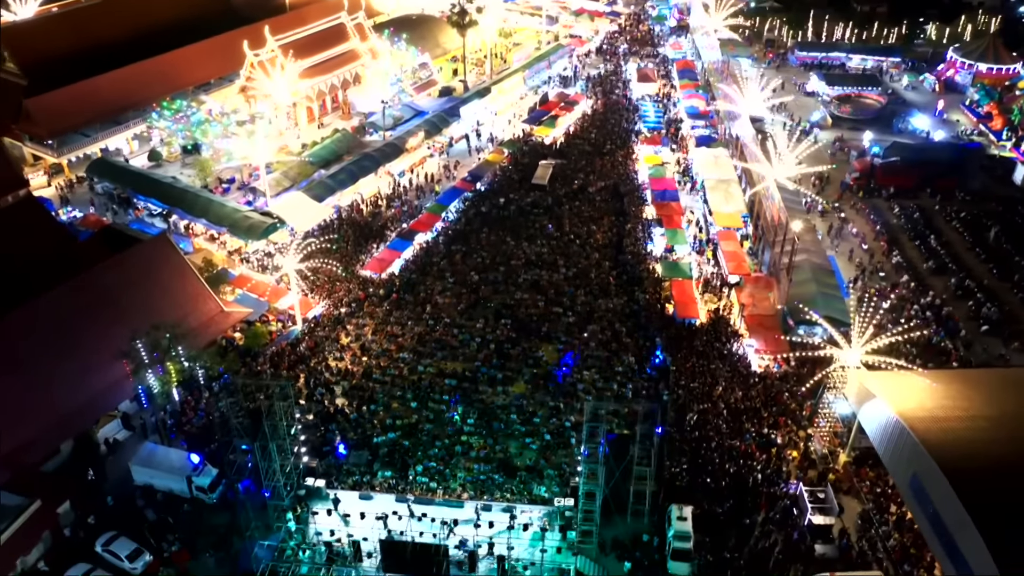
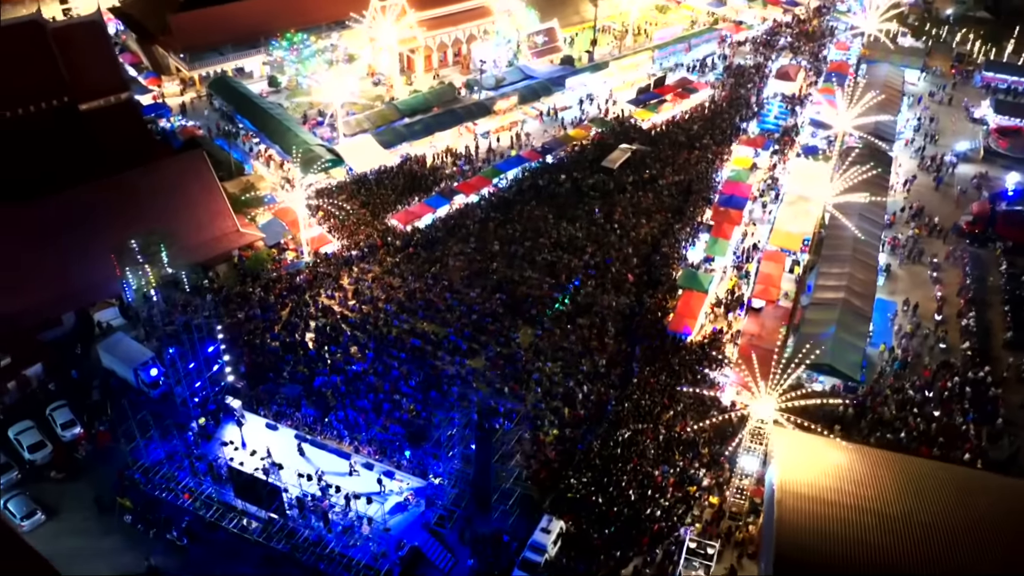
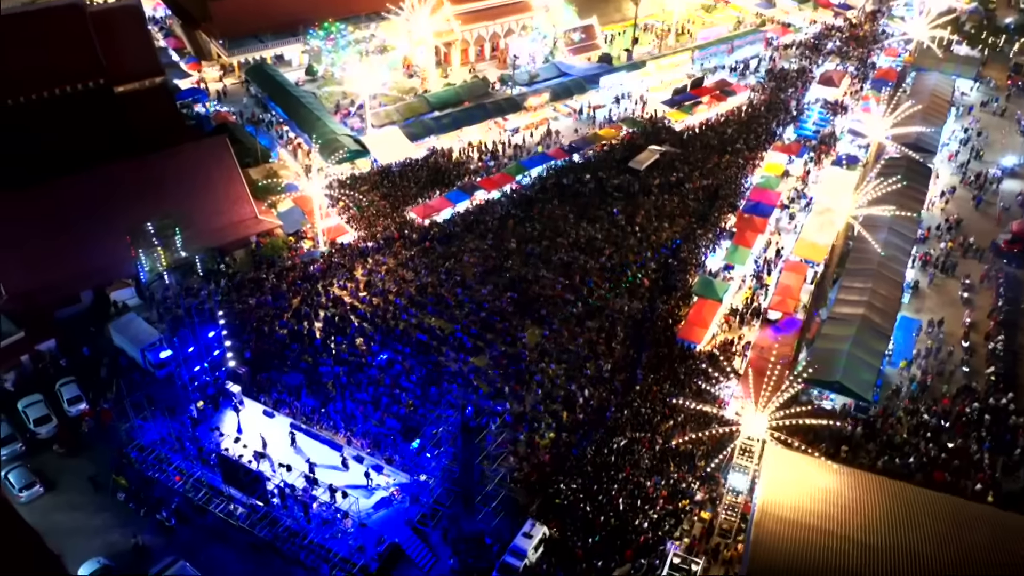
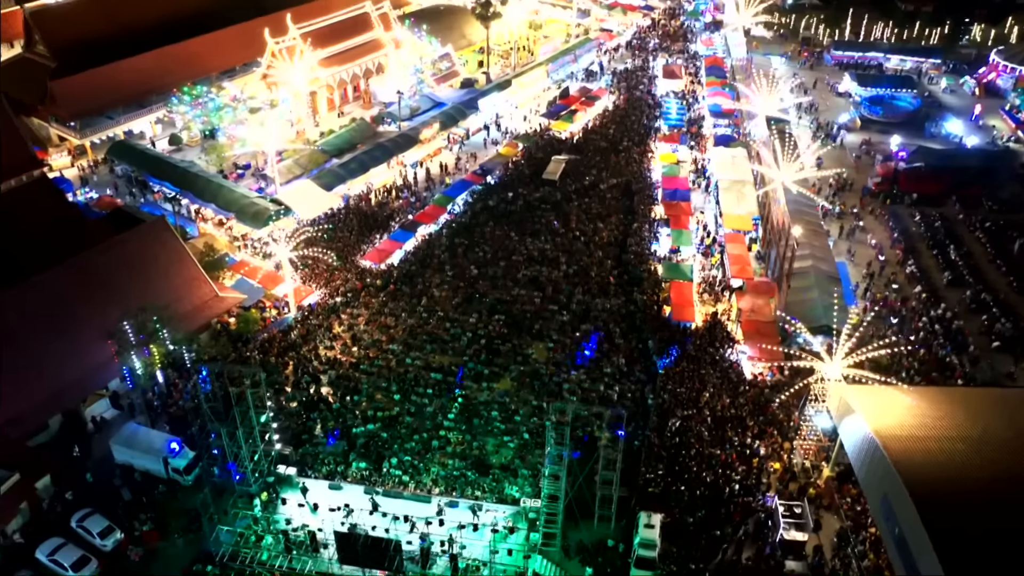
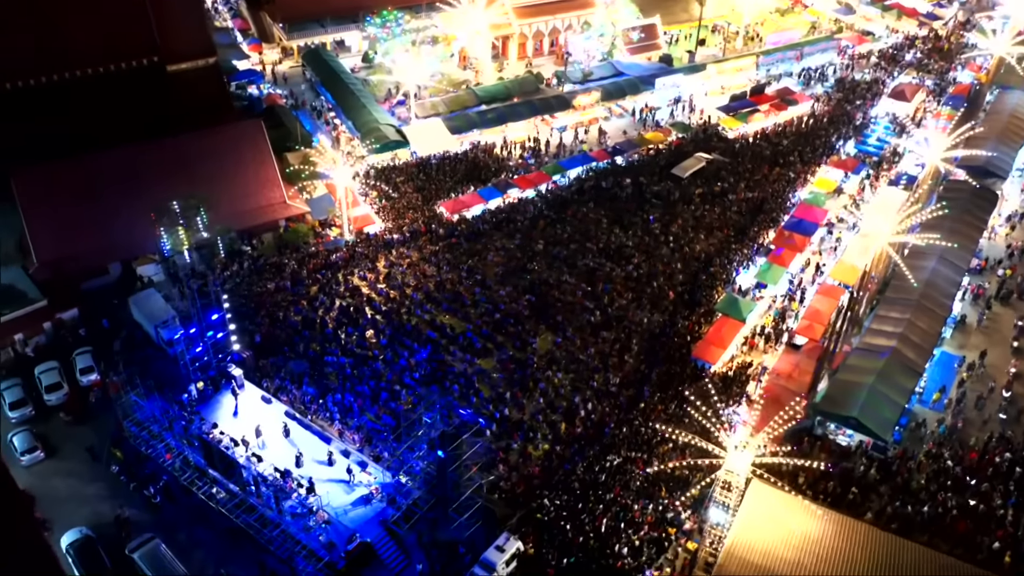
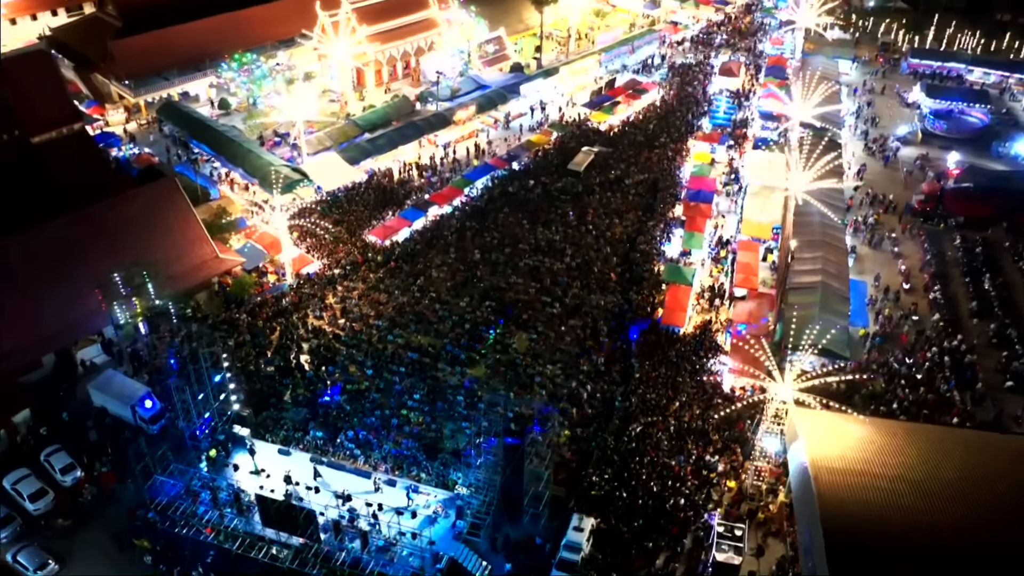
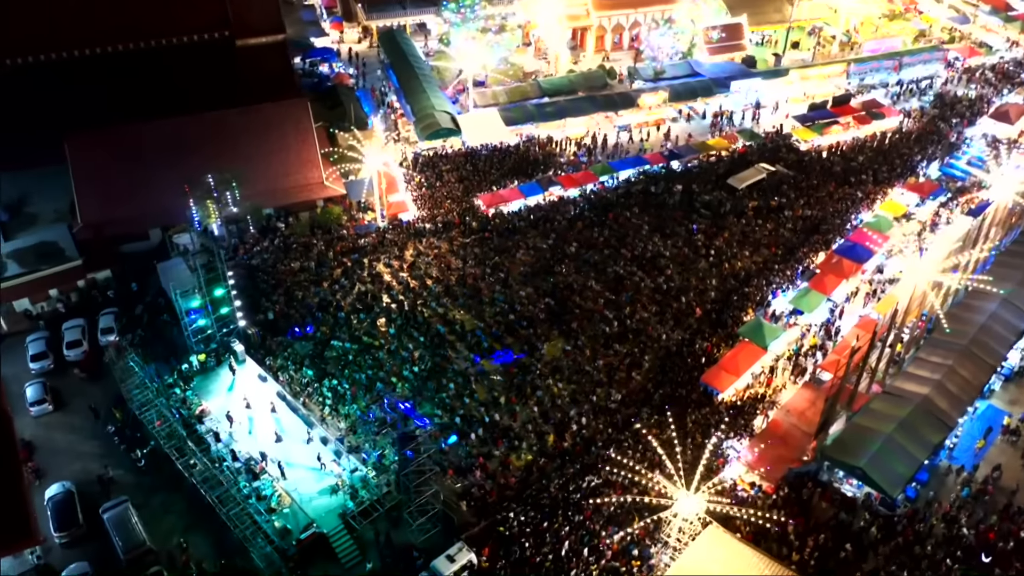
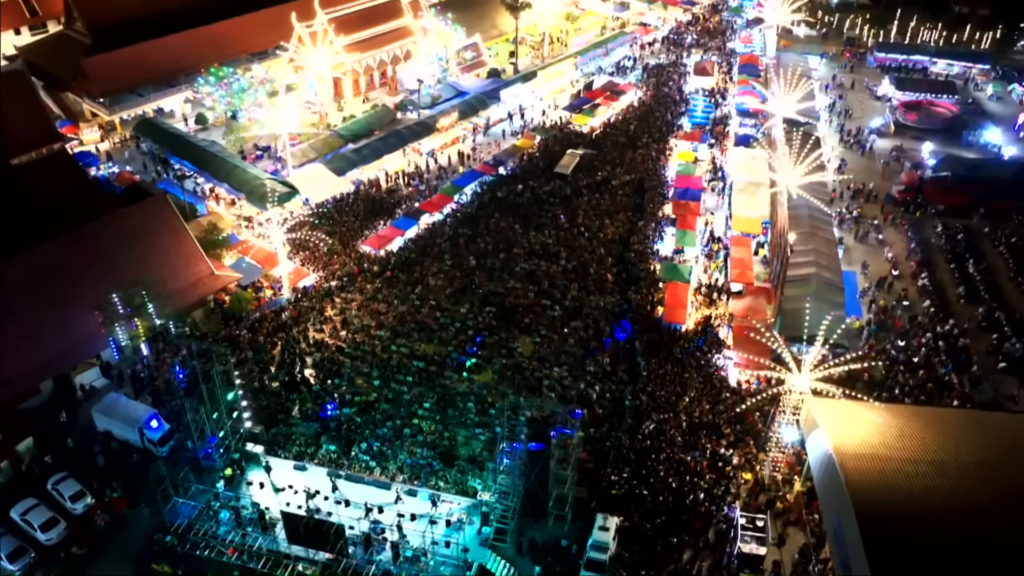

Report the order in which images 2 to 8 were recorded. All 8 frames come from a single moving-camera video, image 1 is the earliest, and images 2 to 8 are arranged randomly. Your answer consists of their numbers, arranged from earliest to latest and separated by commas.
4, 8, 6, 2, 3, 5, 7
